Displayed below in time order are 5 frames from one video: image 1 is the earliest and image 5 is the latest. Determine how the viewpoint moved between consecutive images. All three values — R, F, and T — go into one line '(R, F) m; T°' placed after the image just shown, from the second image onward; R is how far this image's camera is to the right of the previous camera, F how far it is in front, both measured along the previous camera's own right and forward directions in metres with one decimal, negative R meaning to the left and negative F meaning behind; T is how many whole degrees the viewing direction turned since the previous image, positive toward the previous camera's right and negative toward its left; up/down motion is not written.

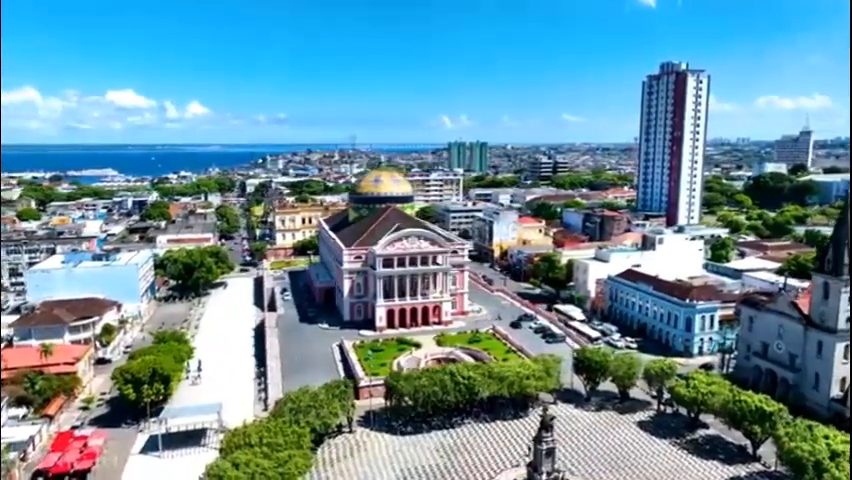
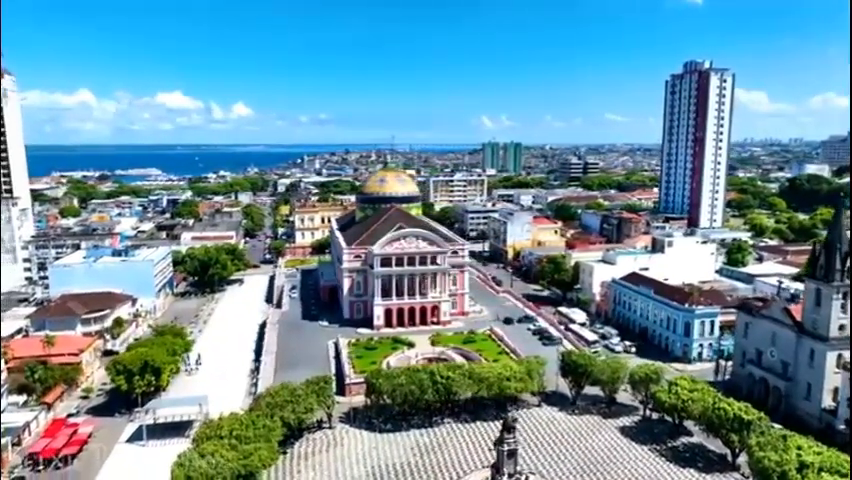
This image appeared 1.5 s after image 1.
(+3.9, -0.2) m; -4°
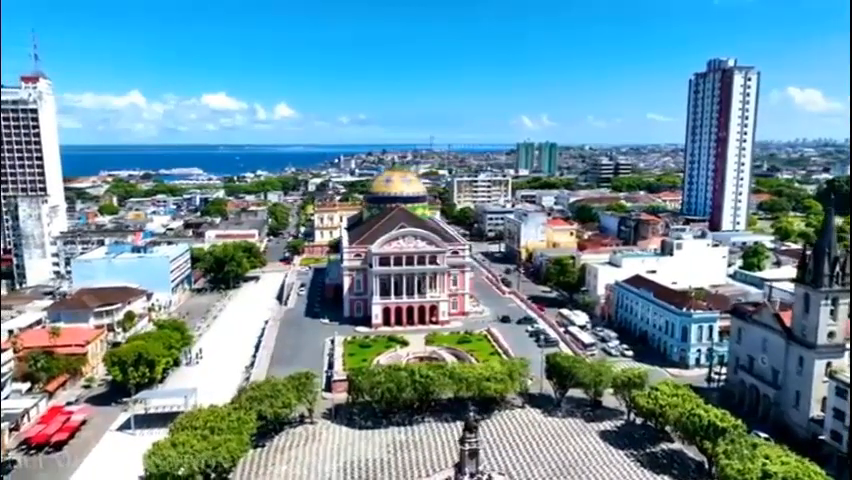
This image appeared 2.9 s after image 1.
(+3.9, -0.2) m; -4°
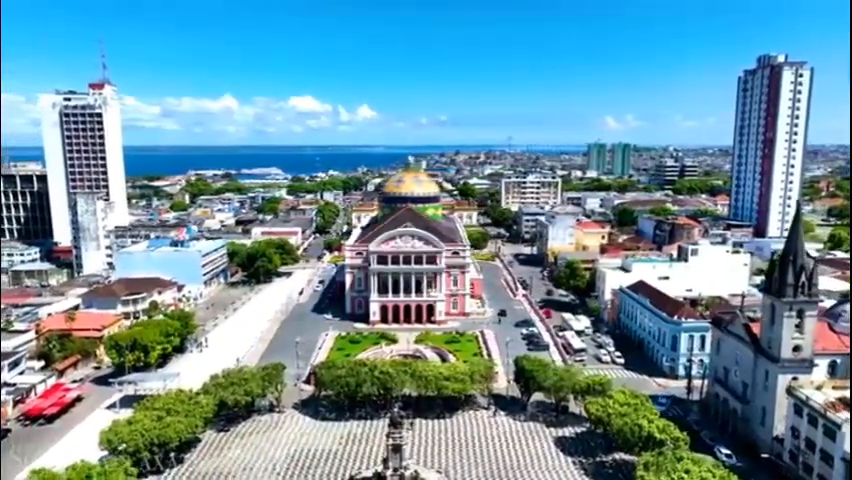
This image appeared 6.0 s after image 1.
(+7.9, -0.1) m; -8°
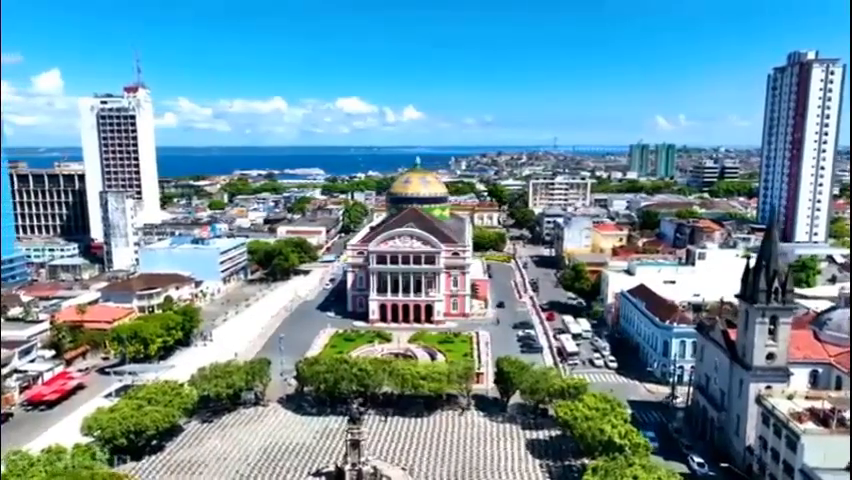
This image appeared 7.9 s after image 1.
(+4.5, -0.1) m; -5°
